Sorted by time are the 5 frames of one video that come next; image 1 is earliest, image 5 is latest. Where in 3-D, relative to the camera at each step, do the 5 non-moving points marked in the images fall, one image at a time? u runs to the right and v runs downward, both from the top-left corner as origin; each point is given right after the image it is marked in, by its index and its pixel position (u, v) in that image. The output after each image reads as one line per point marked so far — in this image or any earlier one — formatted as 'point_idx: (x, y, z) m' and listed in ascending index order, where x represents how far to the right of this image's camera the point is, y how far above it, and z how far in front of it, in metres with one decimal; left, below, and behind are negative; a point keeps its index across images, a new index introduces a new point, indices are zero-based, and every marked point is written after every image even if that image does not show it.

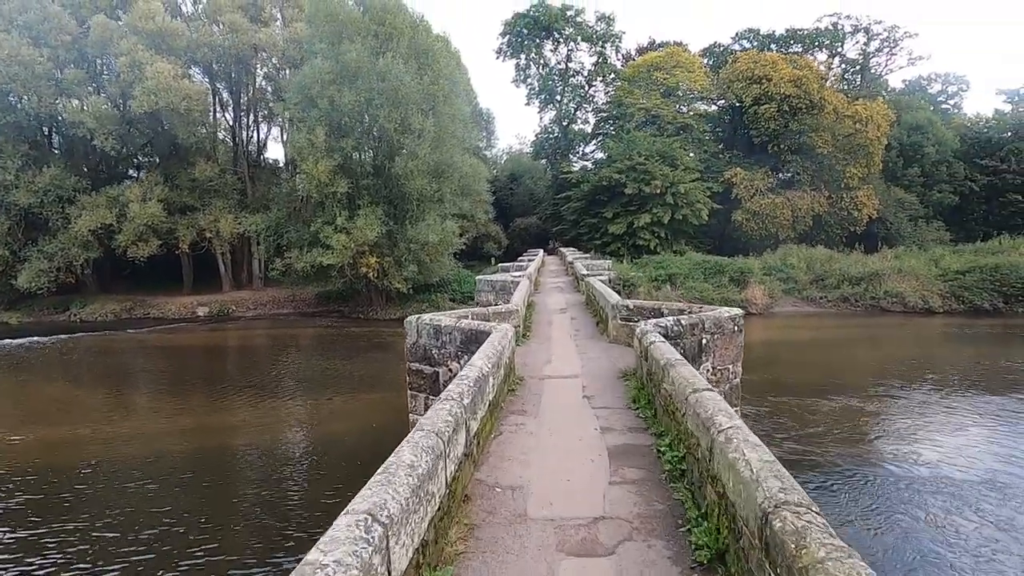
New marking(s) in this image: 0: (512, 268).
0: (0.0, +0.5, +16.7) m
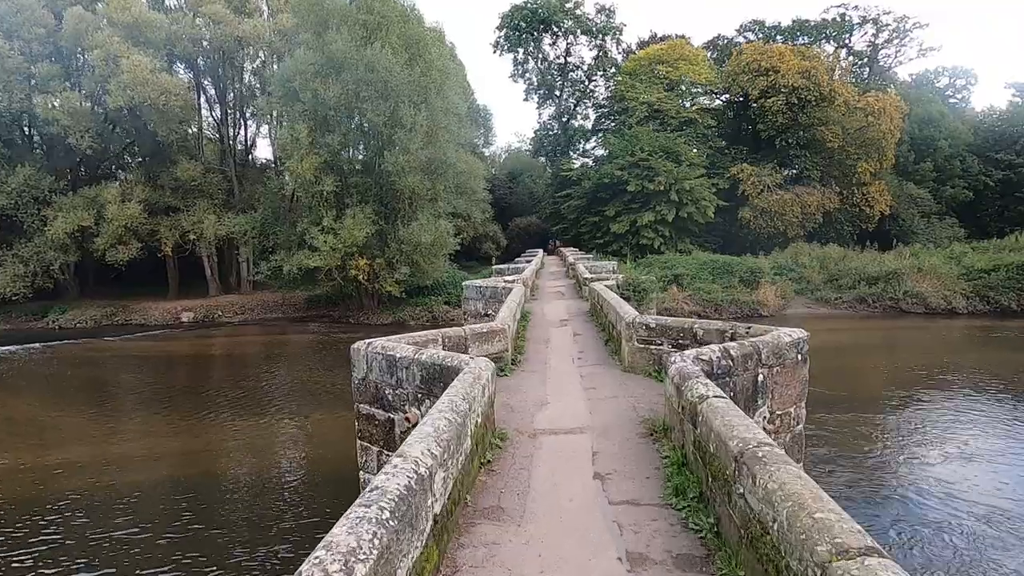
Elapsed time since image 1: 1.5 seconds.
0: (-0.1, +0.4, +15.5) m
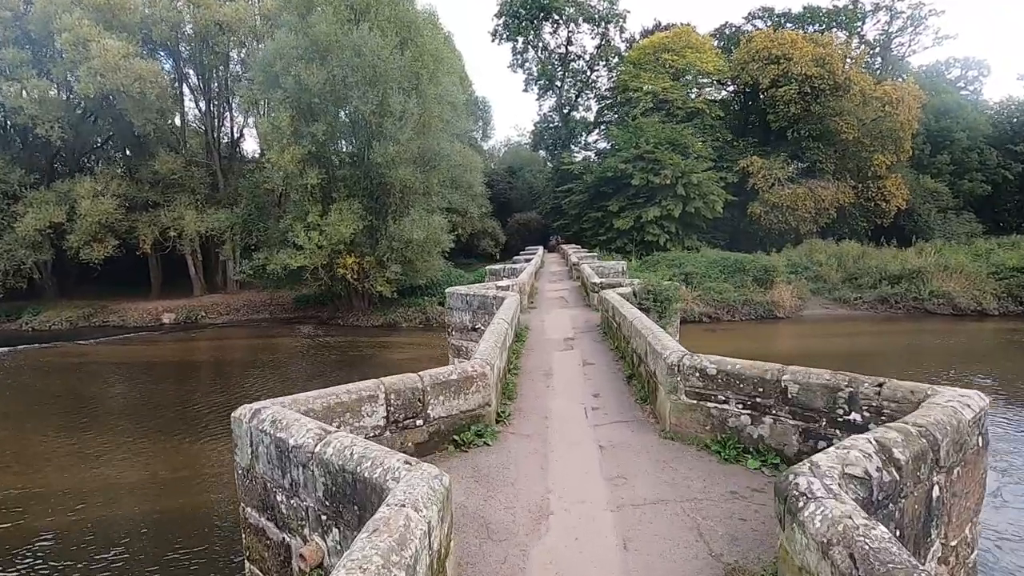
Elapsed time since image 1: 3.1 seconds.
0: (-0.2, +0.4, +14.1) m
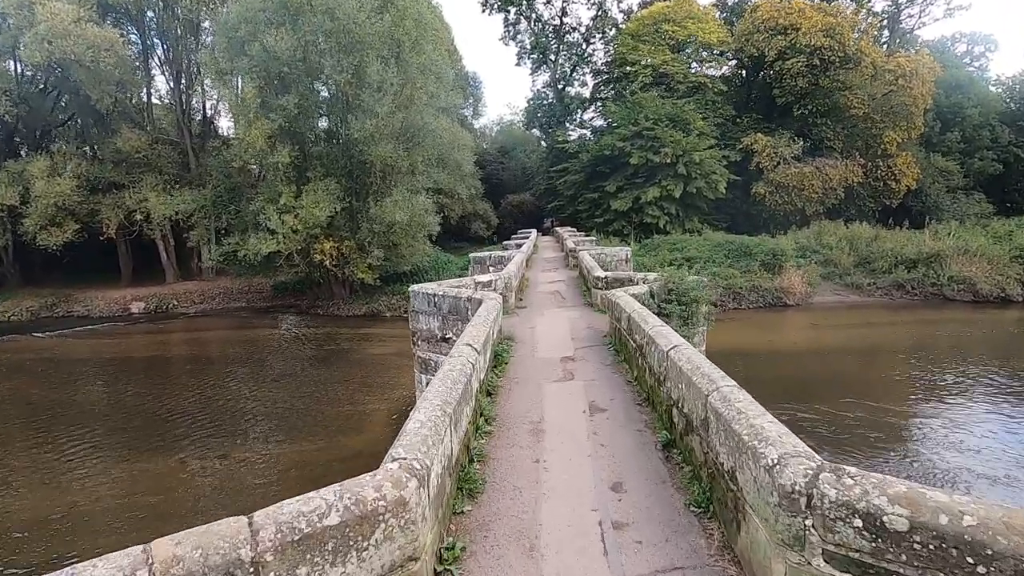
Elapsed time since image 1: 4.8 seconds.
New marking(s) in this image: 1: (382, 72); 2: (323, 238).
0: (-0.4, +0.6, +12.6) m
1: (-4.0, +6.8, +18.6) m
2: (-6.4, +1.7, +19.8) m
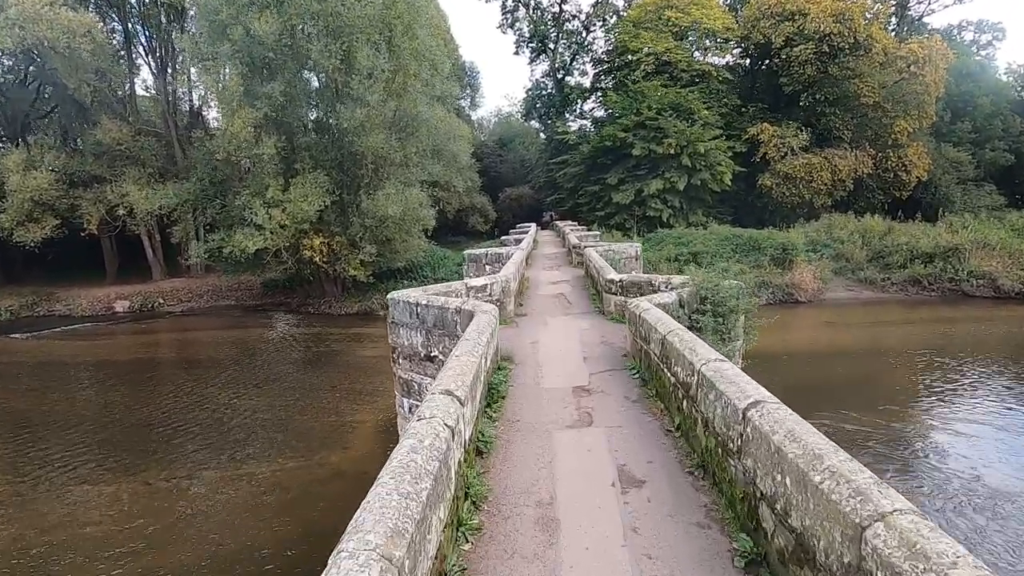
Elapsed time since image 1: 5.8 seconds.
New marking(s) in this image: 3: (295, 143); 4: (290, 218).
0: (-0.5, +0.7, +11.7) m
1: (-4.1, +6.9, +17.6) m
2: (-6.4, +1.8, +18.9) m
3: (-6.9, +4.6, +18.8) m
4: (-6.8, +2.1, +18.0) m
